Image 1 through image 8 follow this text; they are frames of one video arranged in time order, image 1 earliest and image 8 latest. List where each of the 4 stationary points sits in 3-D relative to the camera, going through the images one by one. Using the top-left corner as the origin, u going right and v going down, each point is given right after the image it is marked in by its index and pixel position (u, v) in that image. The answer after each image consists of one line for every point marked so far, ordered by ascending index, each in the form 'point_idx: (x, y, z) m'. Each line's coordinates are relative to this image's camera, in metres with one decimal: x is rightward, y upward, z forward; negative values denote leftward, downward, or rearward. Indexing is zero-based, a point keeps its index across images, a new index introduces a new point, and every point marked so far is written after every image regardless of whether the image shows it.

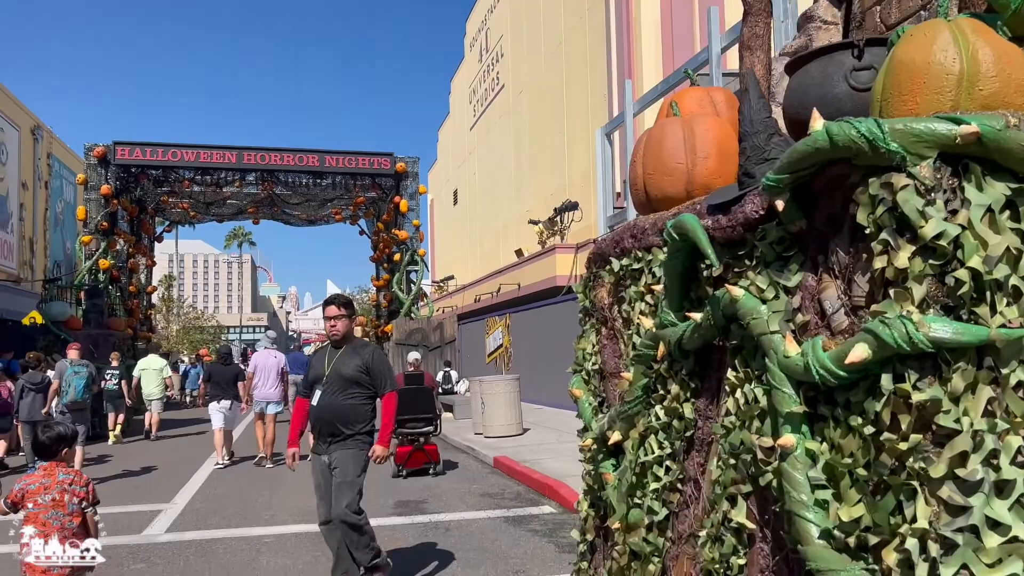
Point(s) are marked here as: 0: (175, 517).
0: (-3.2, -2.2, +7.5) m
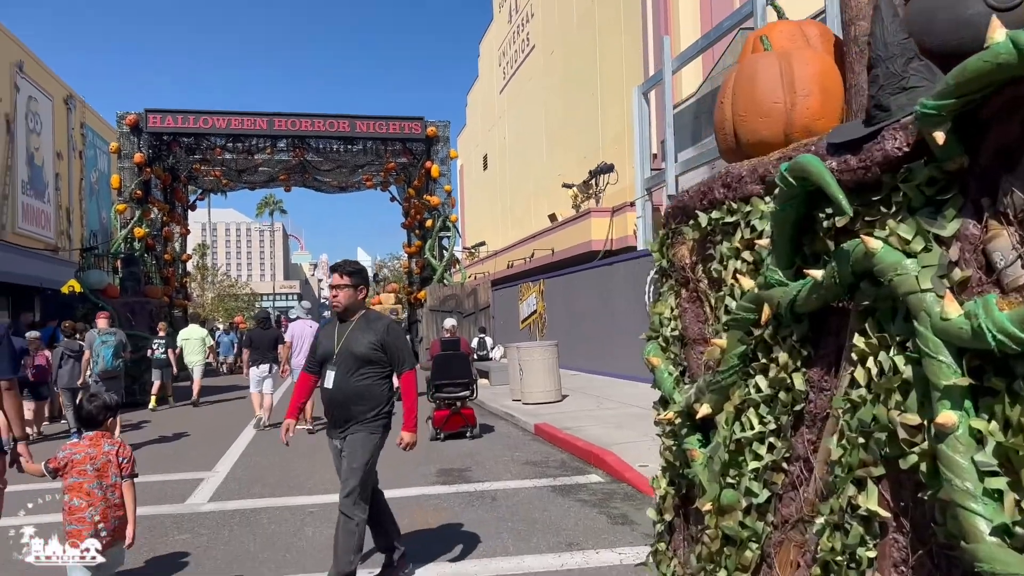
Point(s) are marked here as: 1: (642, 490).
0: (-2.7, -1.8, +7.4) m
1: (+1.1, -1.7, +6.7) m
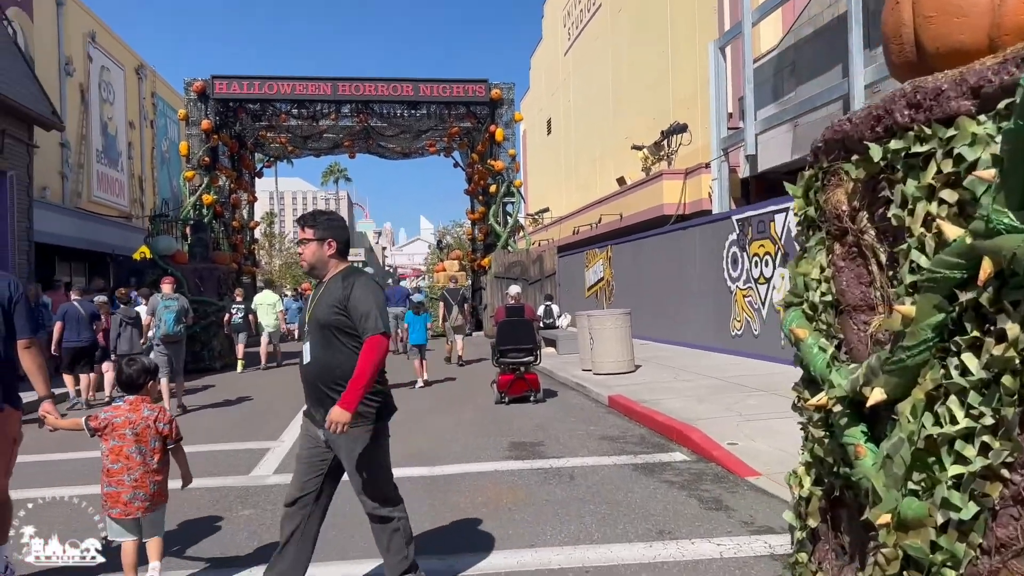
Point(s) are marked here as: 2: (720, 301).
0: (-2.1, -1.5, +7.2) m
1: (+1.7, -1.4, +6.2) m
2: (+3.7, -0.2, +14.1) m
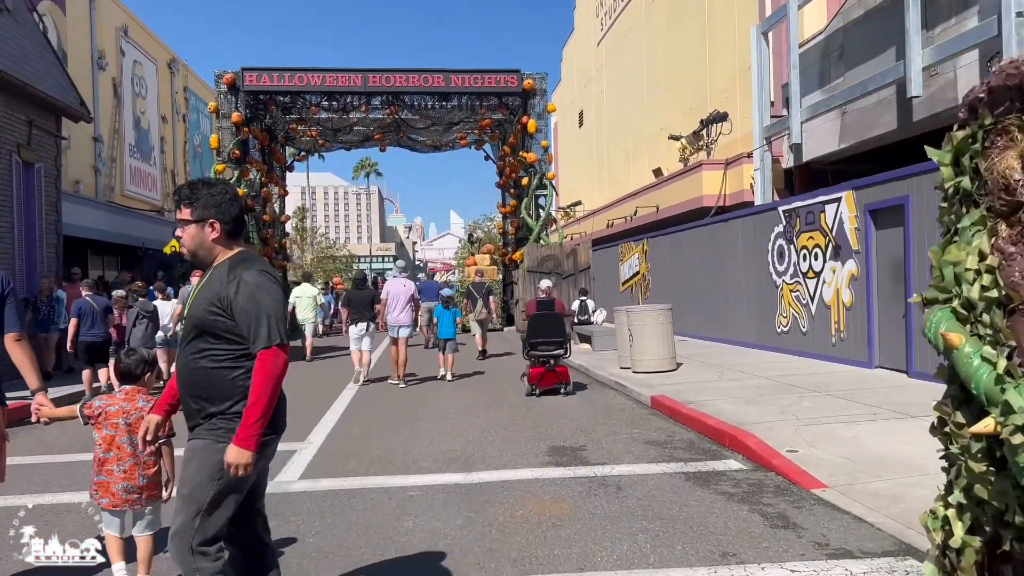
0: (-1.7, -1.5, +6.8) m
1: (+2.0, -1.4, +5.6) m
2: (+4.3, -0.1, +13.5) m
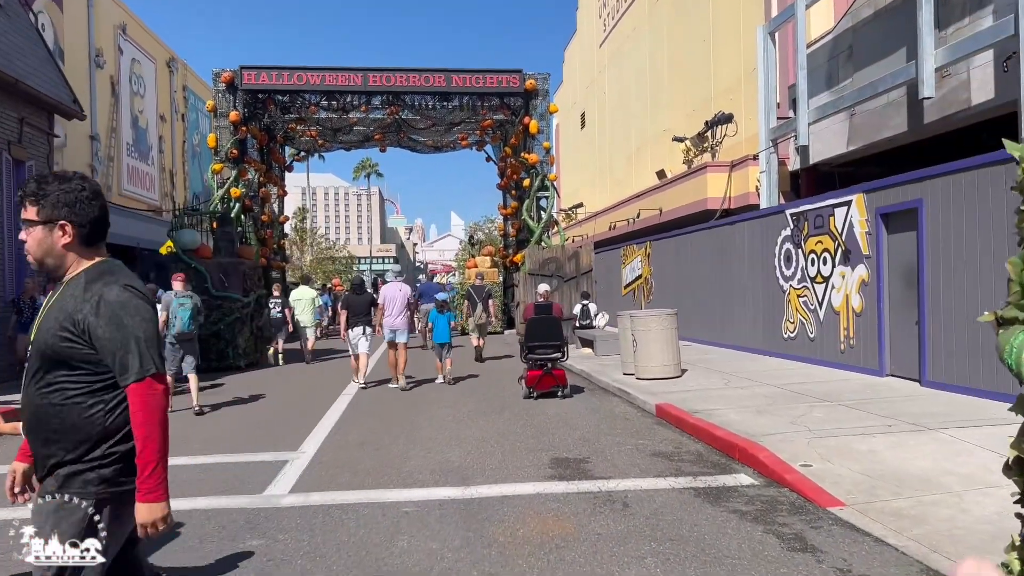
0: (-1.7, -1.5, +6.5) m
1: (+2.0, -1.4, +5.3) m
2: (+4.3, -0.2, +13.2) m
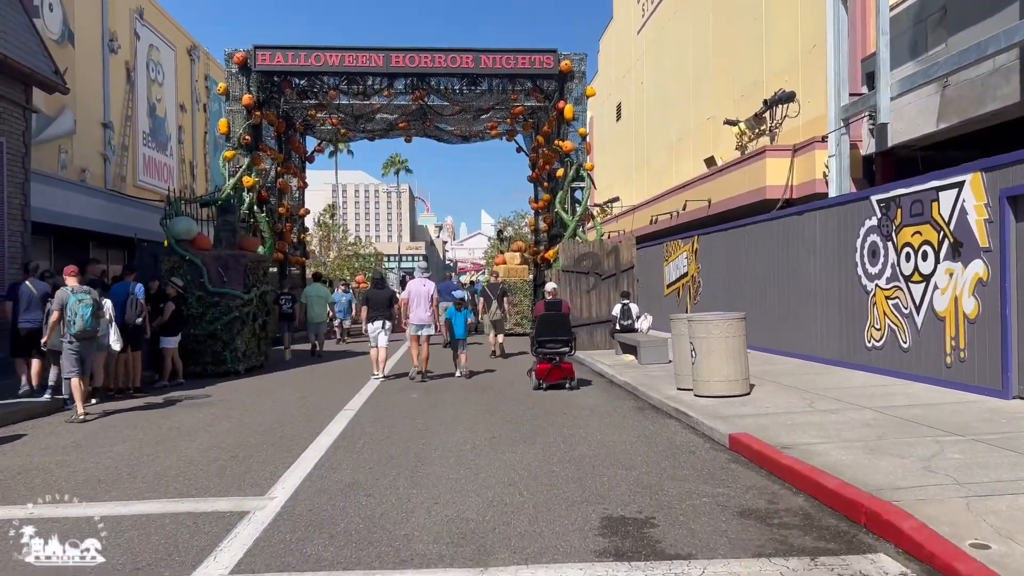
0: (-1.5, -1.4, +4.7) m
1: (+2.2, -1.4, +3.5) m
2: (+4.8, -0.2, +11.2) m
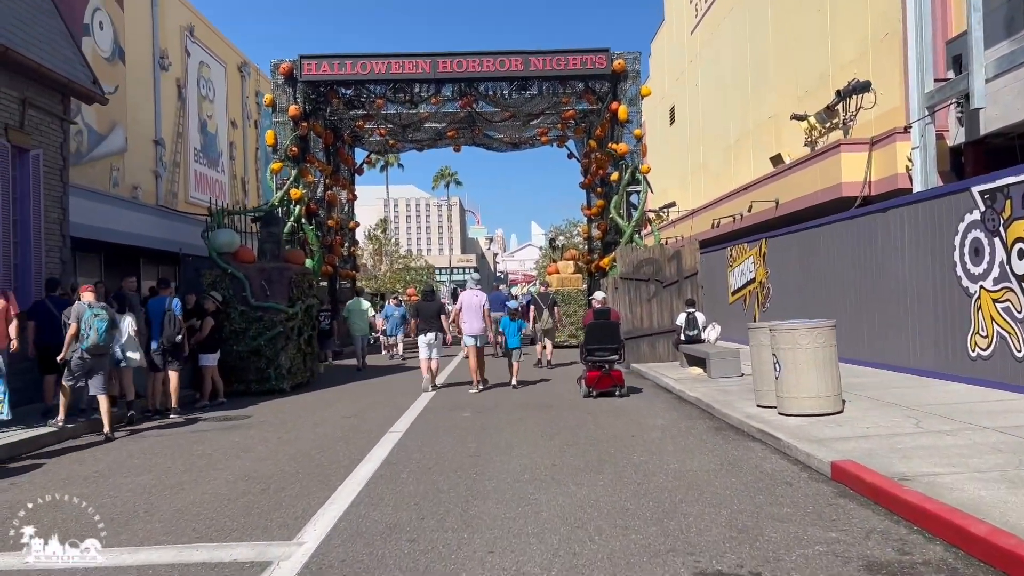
0: (-1.1, -1.5, +4.0) m
1: (+2.4, -1.4, +2.4) m
2: (+5.5, -0.2, +10.1) m
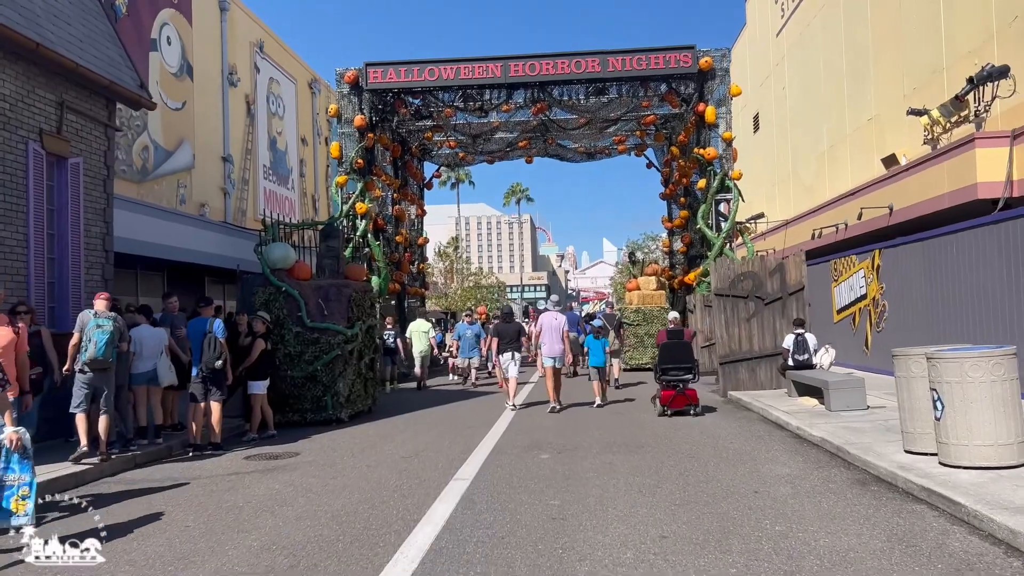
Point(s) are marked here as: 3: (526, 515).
0: (-0.7, -1.6, +2.6) m
1: (+2.7, -1.4, +0.8) m
2: (+6.4, -0.4, +8.1) m
3: (+0.1, -1.6, +5.6) m
